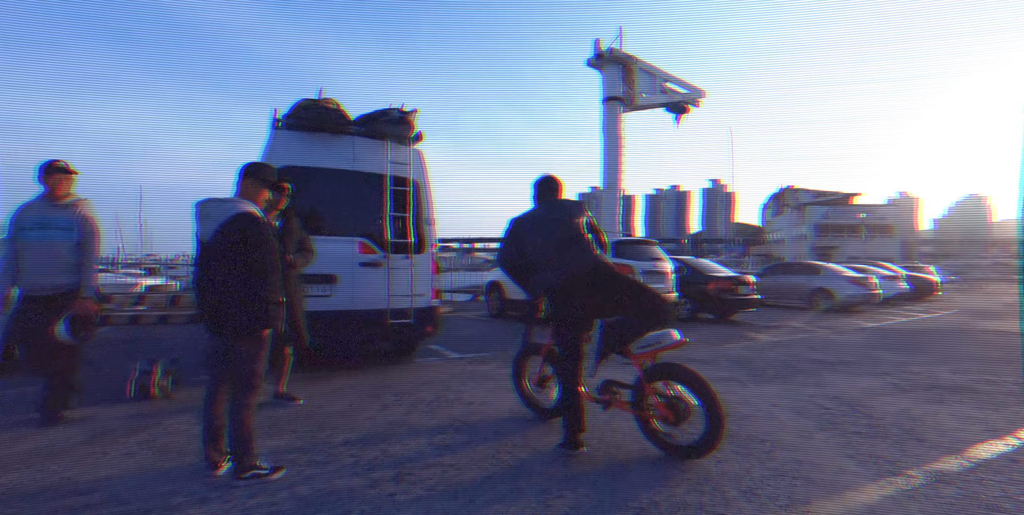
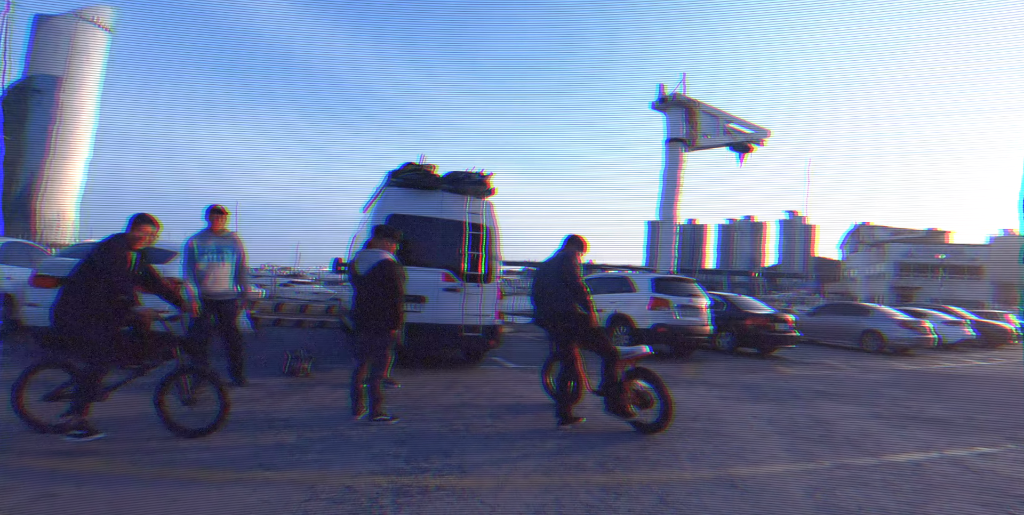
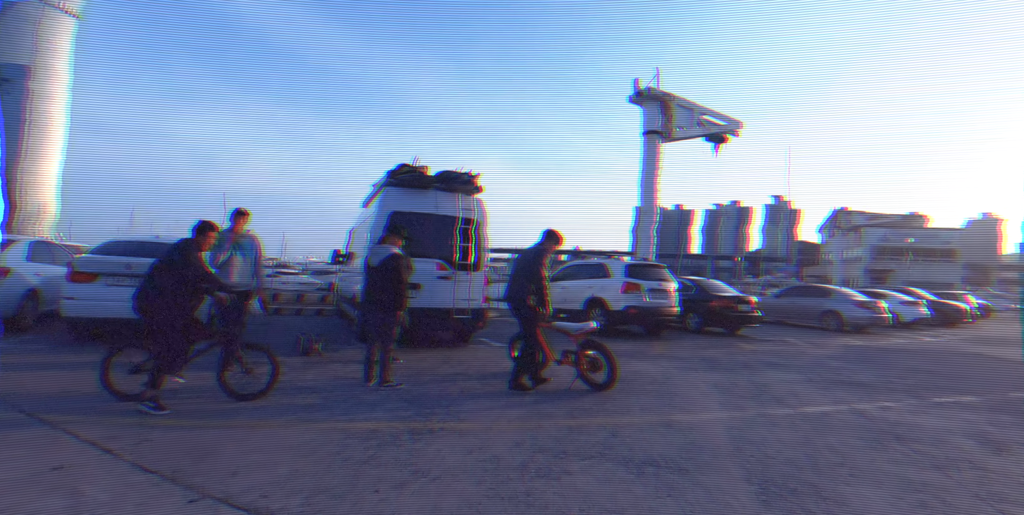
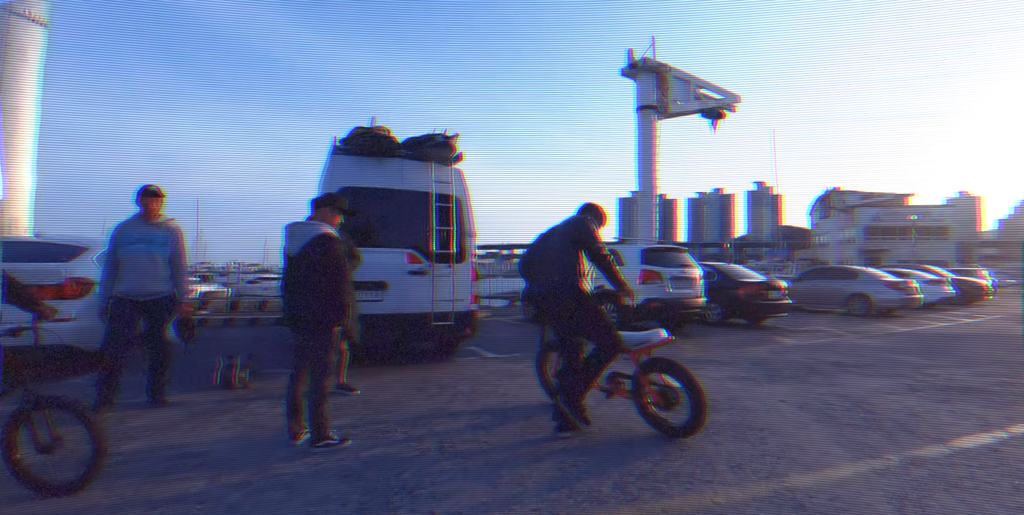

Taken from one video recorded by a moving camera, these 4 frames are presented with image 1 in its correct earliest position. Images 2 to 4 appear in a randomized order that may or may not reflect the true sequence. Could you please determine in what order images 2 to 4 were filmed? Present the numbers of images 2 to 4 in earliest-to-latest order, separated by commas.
4, 2, 3
